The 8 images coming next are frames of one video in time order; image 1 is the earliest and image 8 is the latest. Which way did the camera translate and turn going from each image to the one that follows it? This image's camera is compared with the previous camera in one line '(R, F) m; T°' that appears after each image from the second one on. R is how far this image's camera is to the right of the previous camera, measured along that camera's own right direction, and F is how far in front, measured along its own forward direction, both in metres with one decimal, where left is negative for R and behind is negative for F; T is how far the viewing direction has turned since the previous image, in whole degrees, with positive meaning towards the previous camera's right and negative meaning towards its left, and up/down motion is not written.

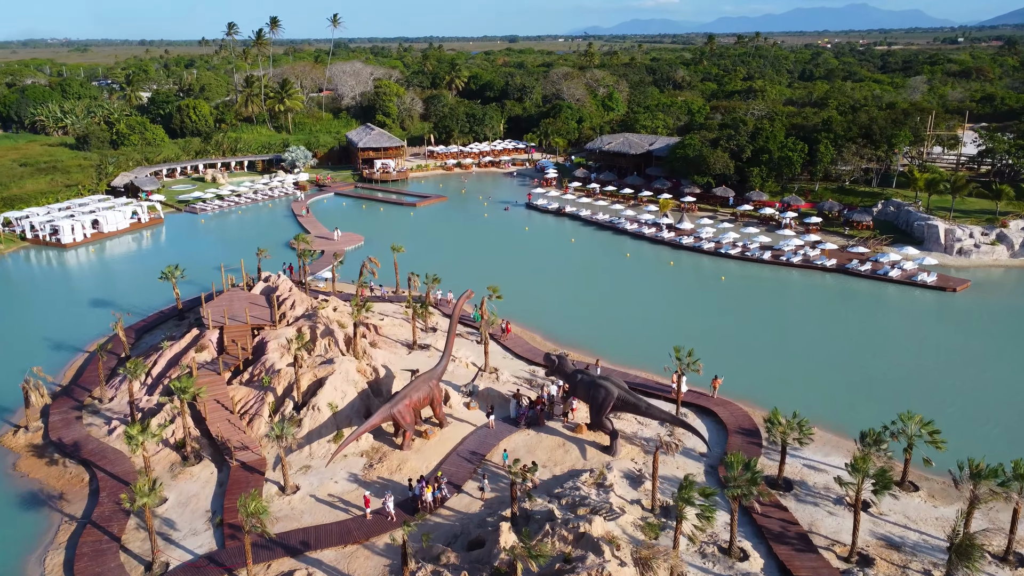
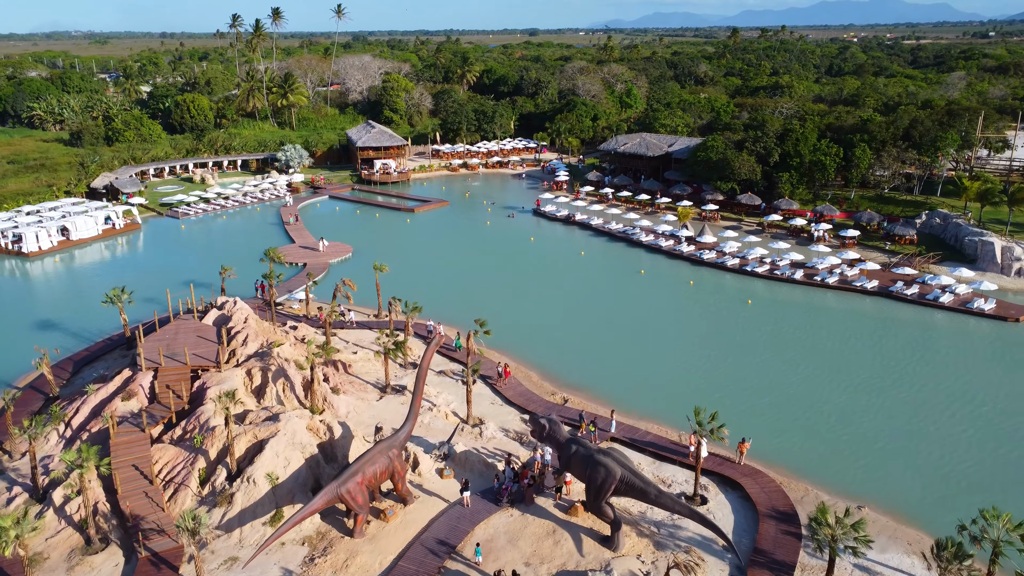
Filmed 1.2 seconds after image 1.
(+0.9, +4.6) m; -1°
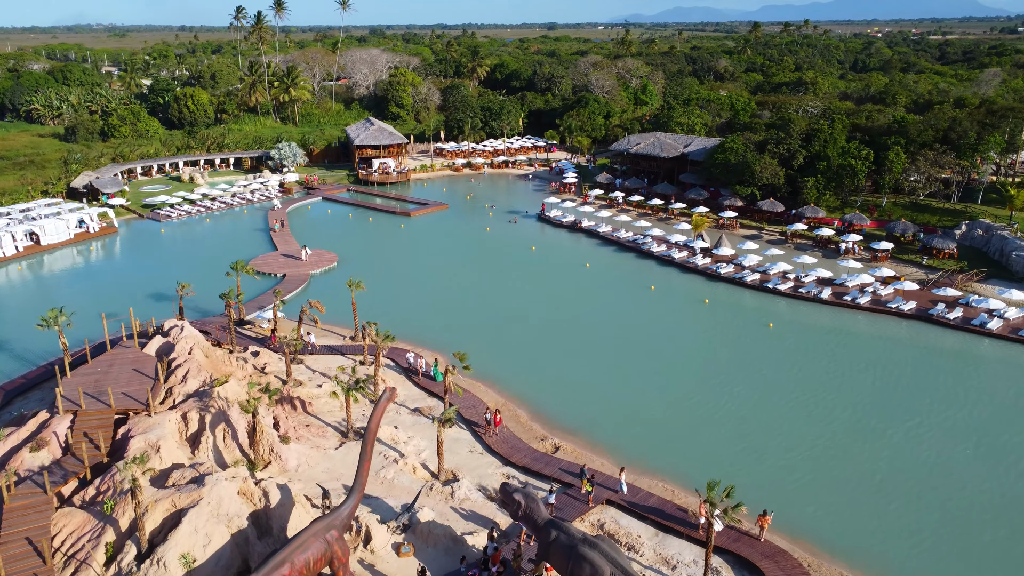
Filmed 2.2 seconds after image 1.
(+0.9, +3.7) m; -1°
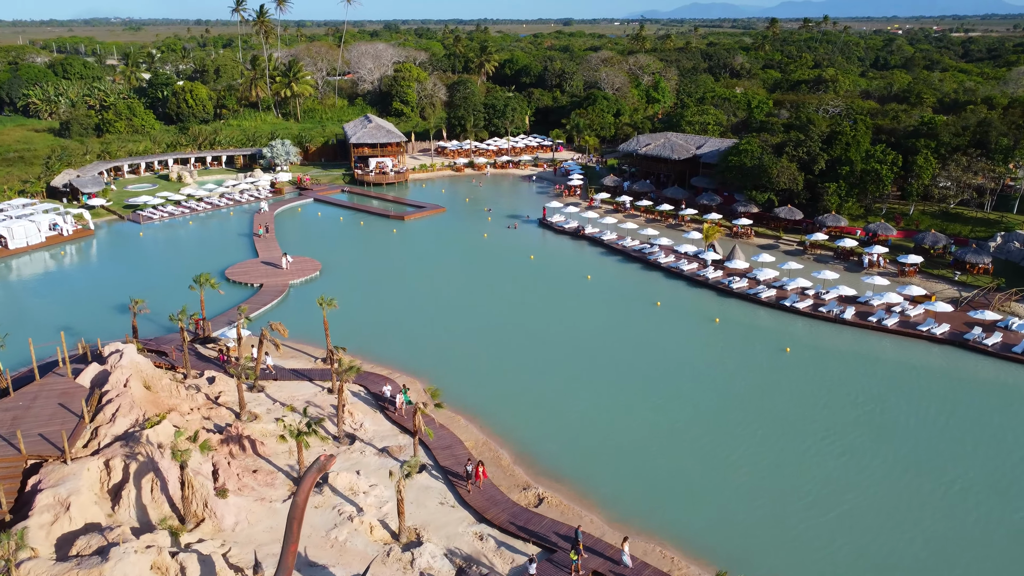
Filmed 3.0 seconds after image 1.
(+0.8, +3.0) m; -1°
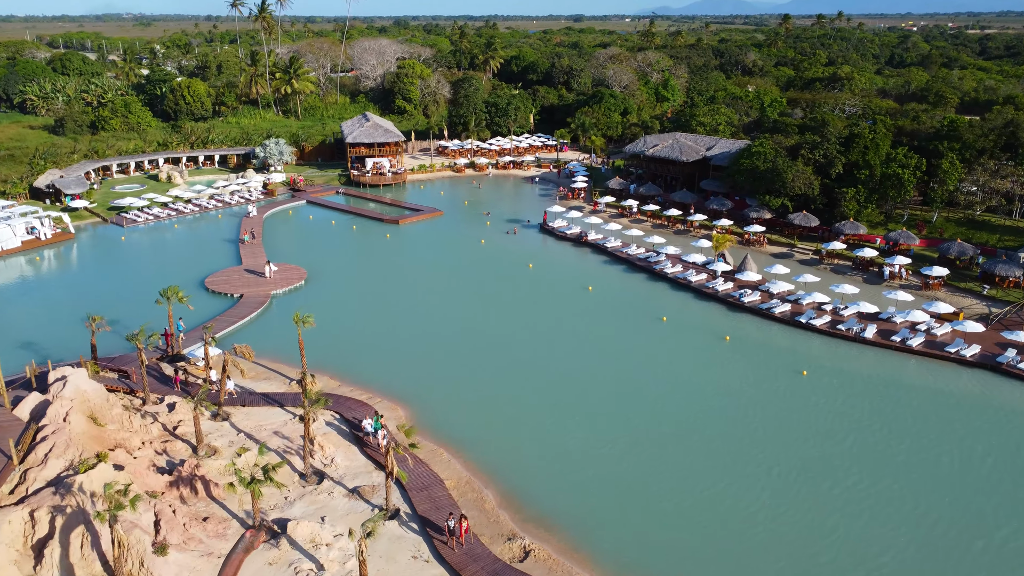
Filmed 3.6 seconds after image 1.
(+0.6, +2.3) m; -1°
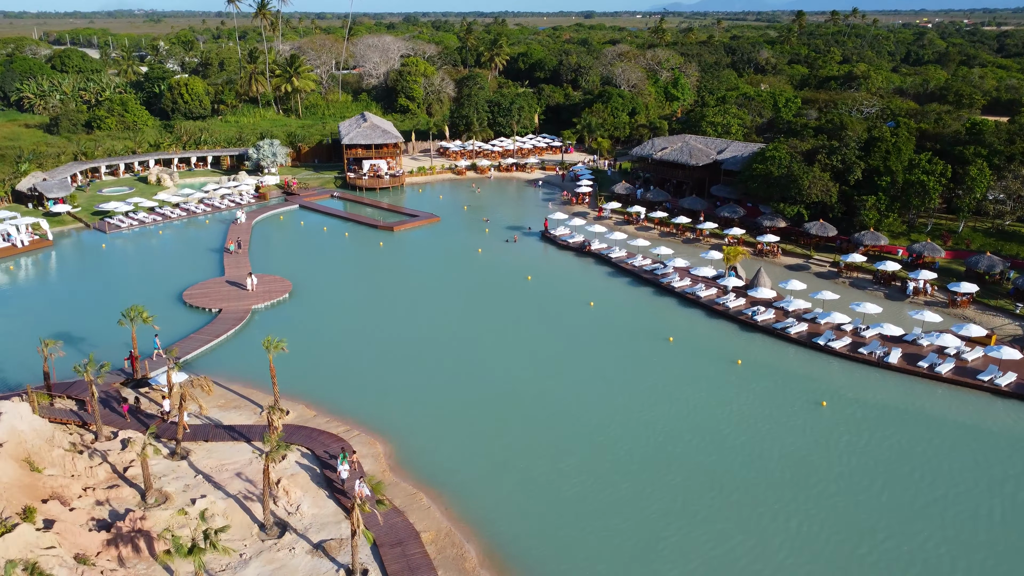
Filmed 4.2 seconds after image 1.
(+0.5, +2.2) m; -1°
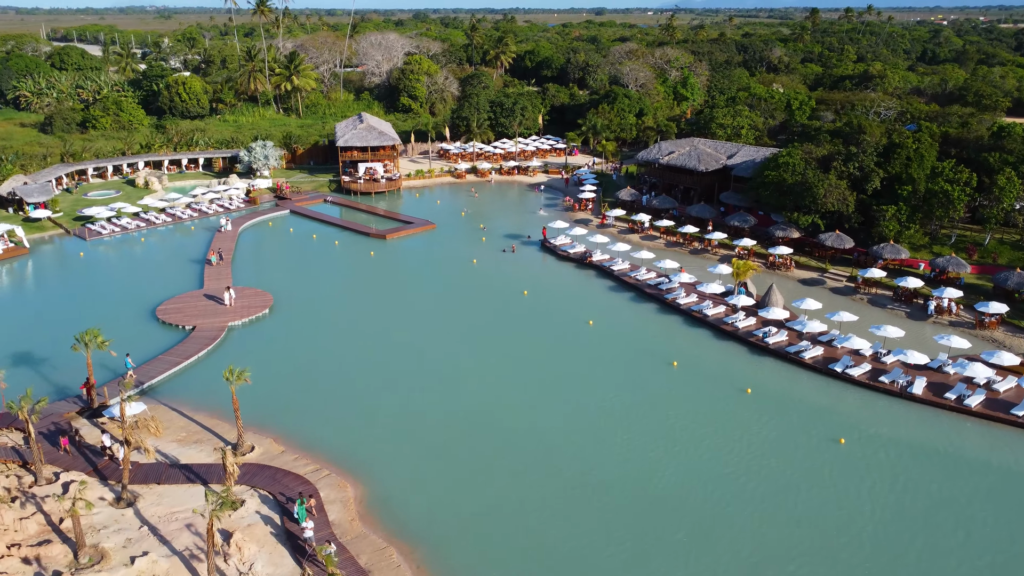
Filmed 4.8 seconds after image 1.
(+0.6, +2.2) m; -1°
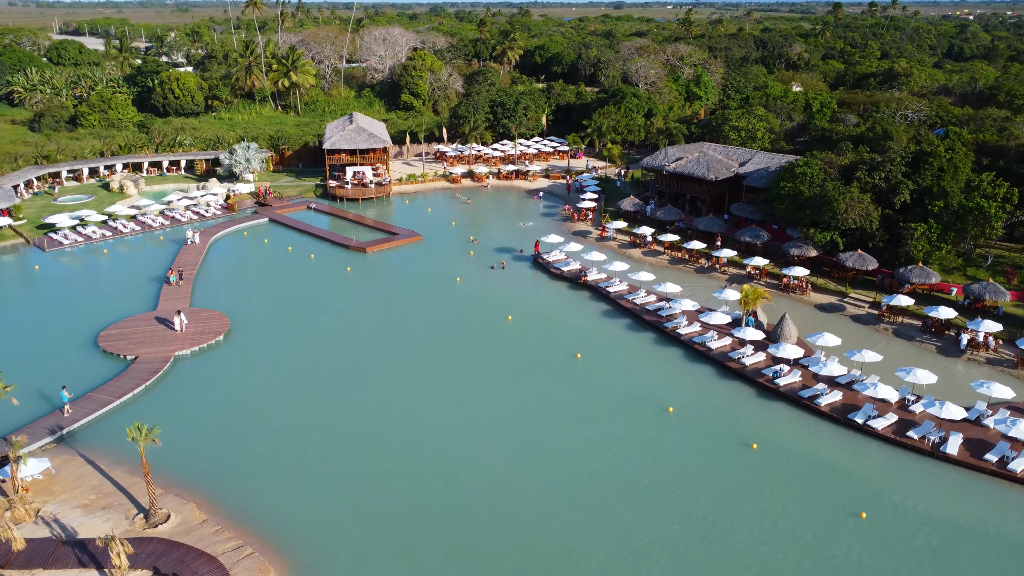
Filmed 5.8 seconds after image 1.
(+1.3, +3.4) m; -1°
